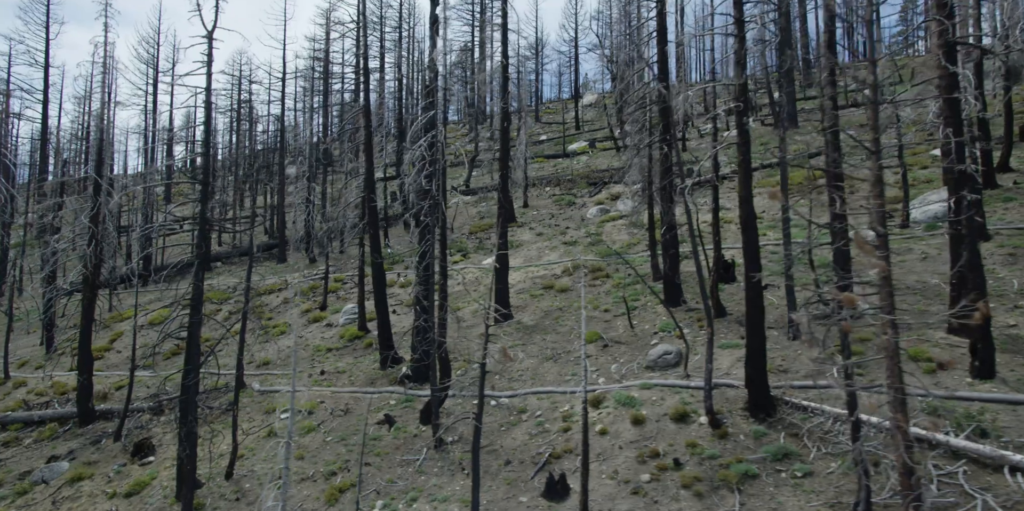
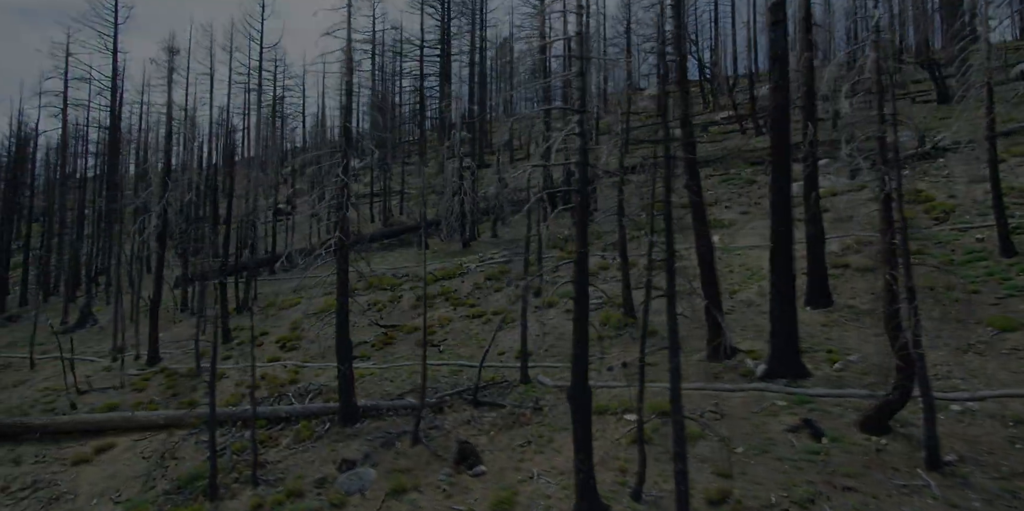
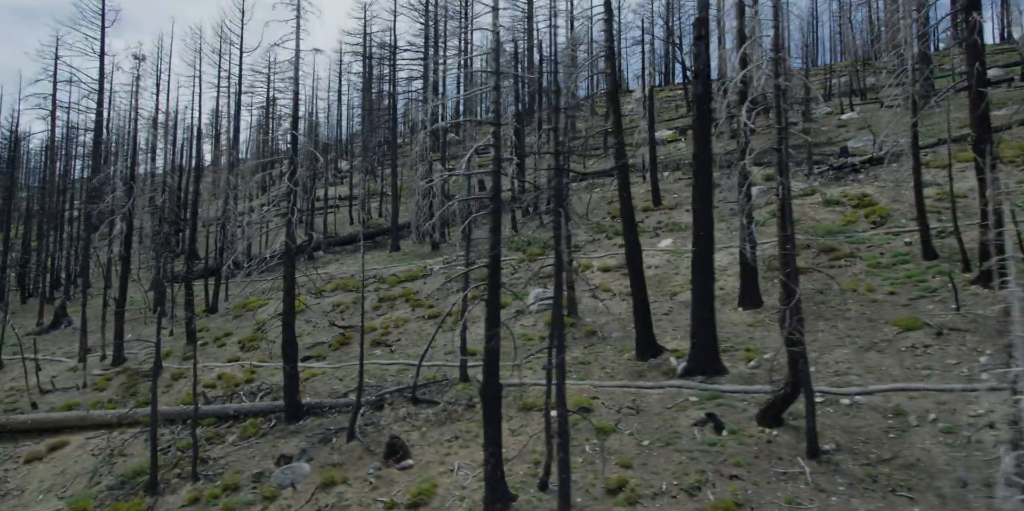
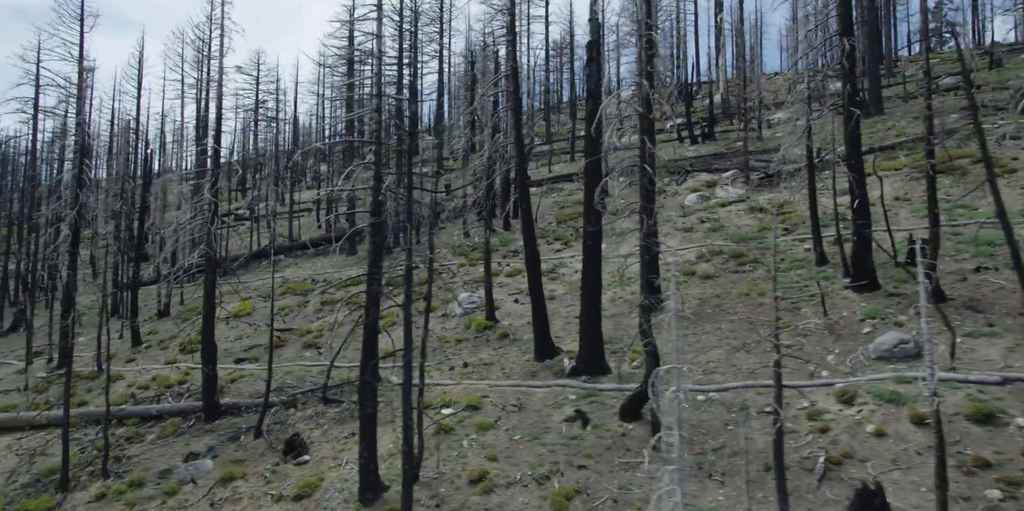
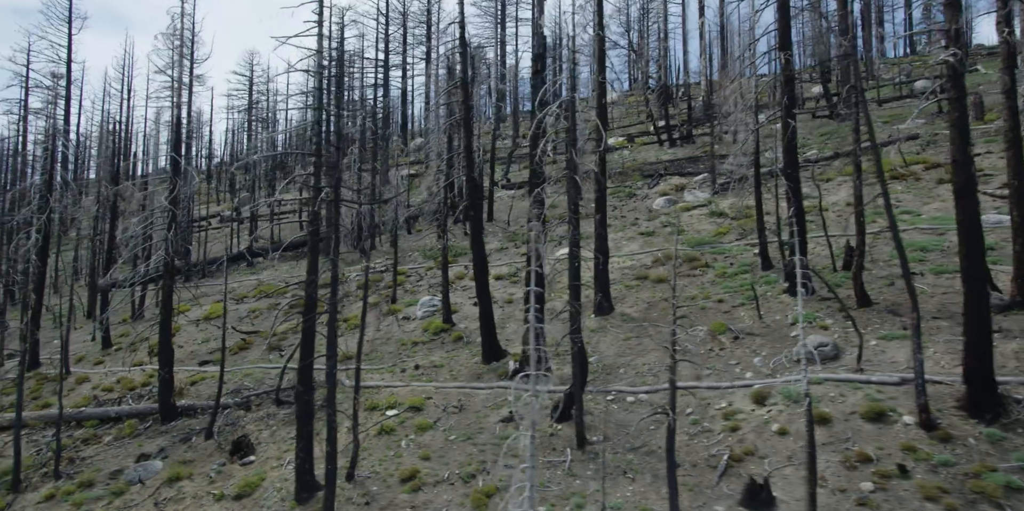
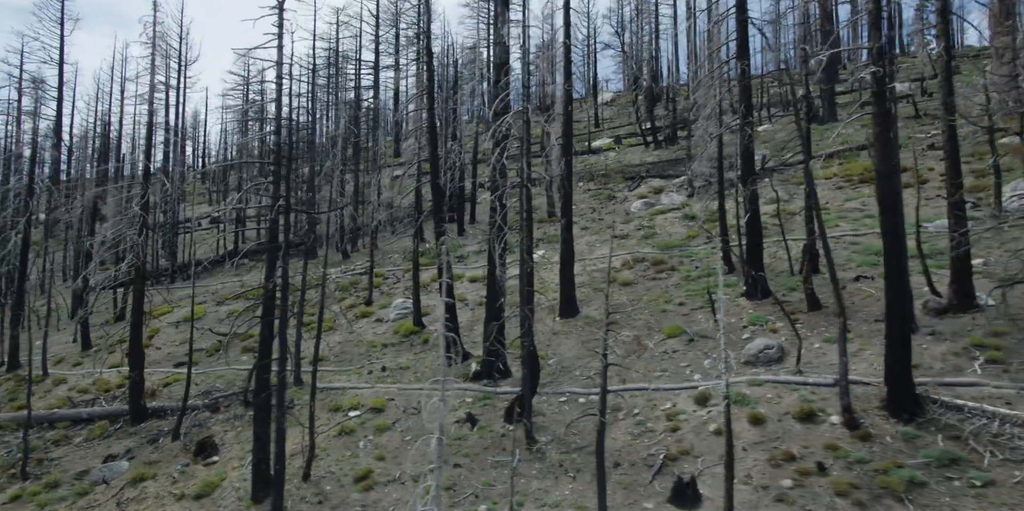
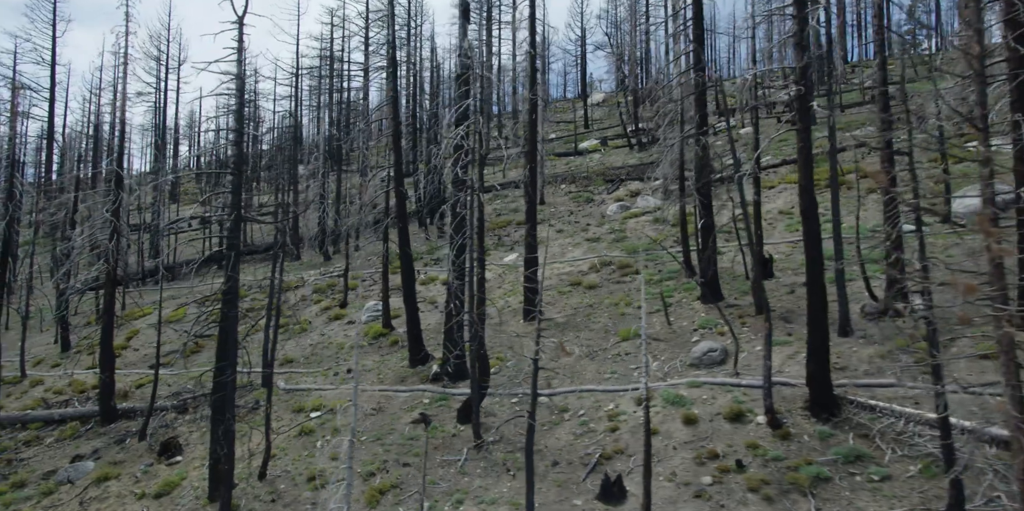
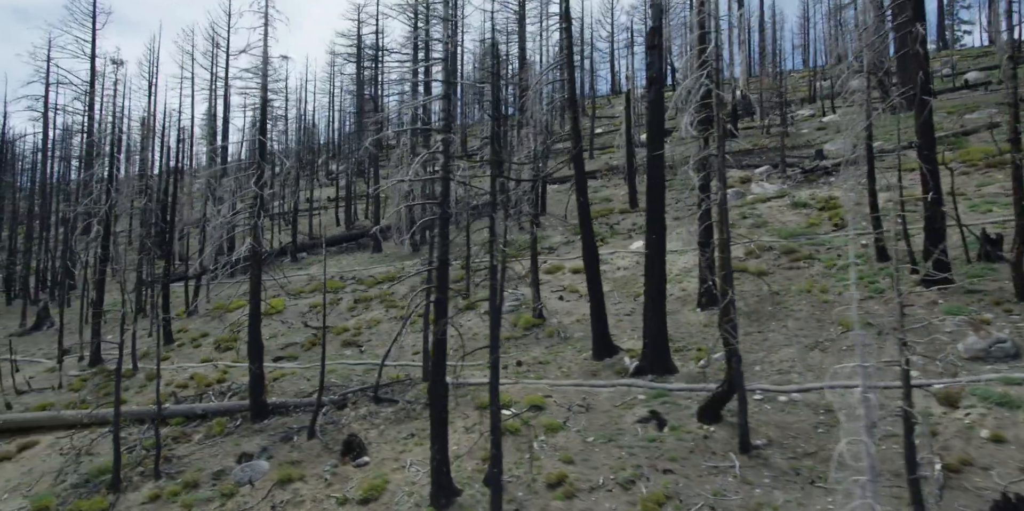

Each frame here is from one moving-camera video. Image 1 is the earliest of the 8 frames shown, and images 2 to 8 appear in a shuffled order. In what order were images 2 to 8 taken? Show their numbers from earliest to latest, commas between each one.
7, 6, 5, 4, 8, 3, 2
